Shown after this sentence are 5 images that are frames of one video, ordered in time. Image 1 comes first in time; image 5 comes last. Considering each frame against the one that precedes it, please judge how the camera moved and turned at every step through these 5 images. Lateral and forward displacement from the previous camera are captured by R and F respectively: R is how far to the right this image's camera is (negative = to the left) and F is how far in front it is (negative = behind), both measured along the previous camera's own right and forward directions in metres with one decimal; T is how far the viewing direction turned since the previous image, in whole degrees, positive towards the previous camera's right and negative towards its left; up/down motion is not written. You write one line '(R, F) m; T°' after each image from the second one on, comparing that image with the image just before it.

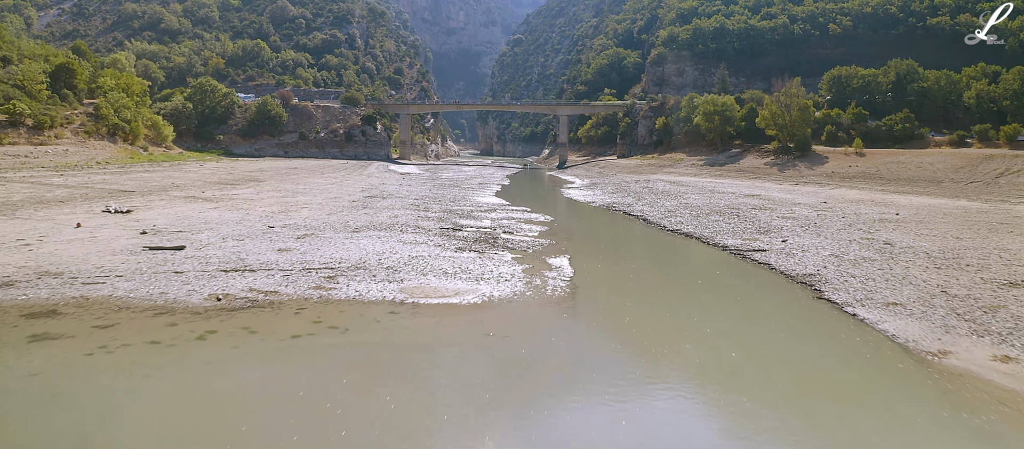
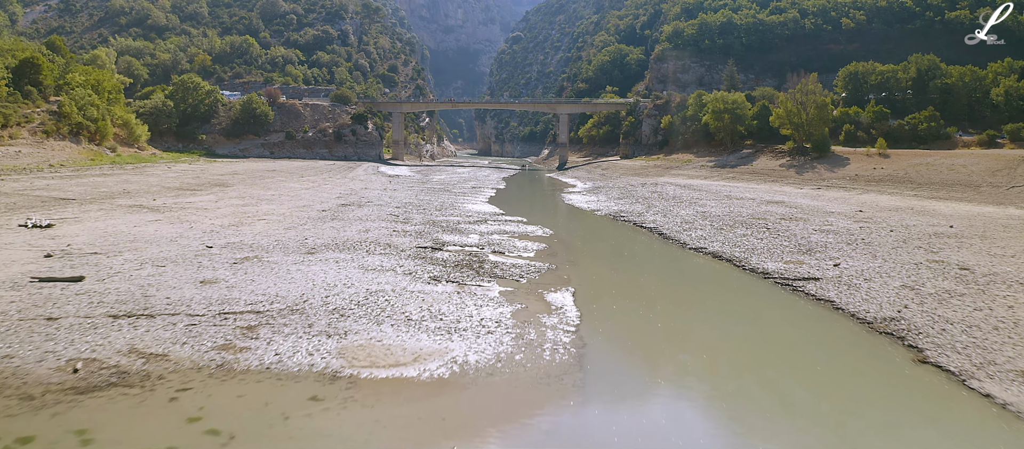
(+0.3, +3.4) m; 0°
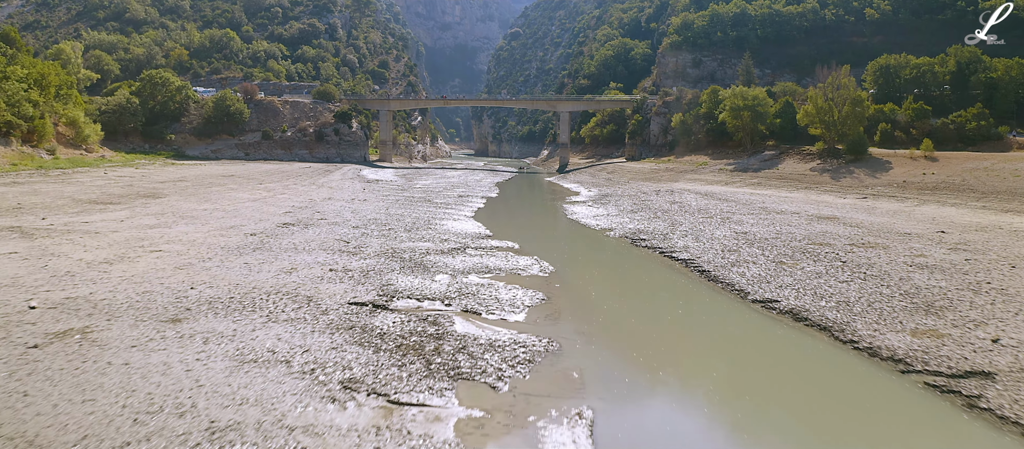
(+0.4, +5.4) m; 0°
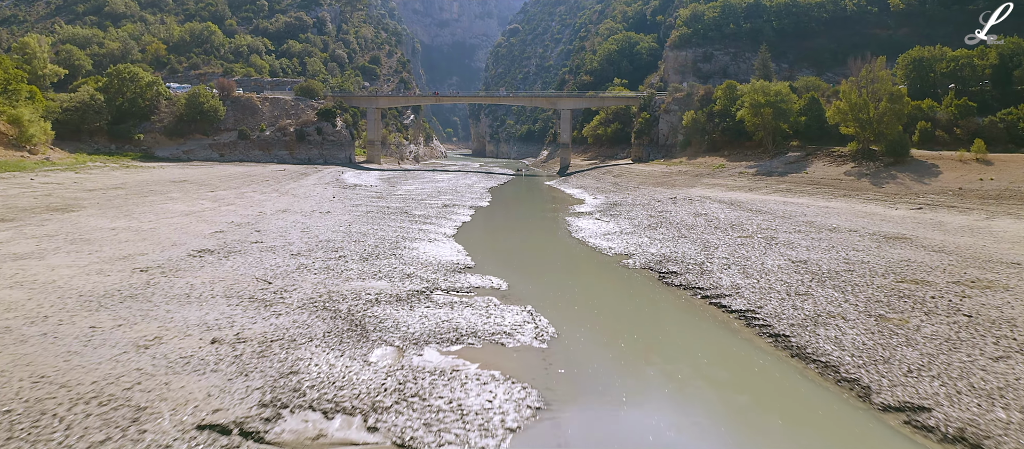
(+0.3, +4.6) m; 0°
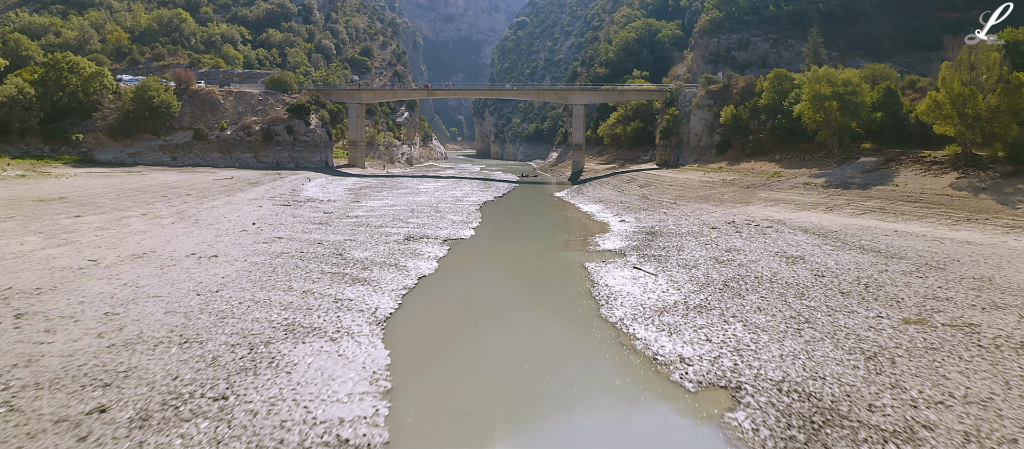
(+0.5, +8.3) m; -1°
